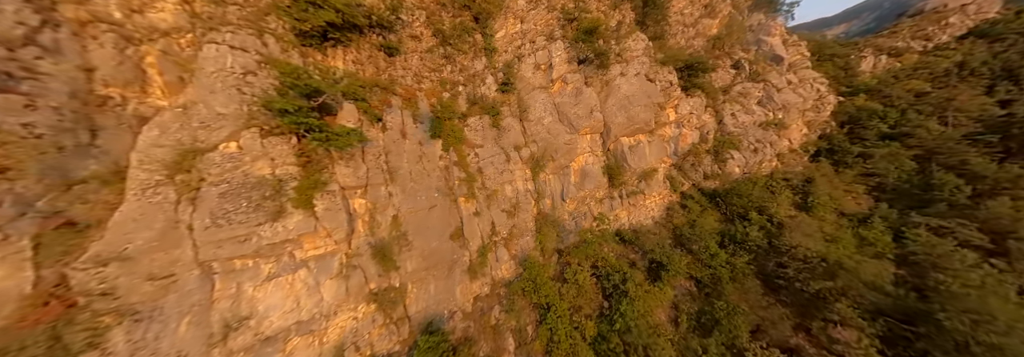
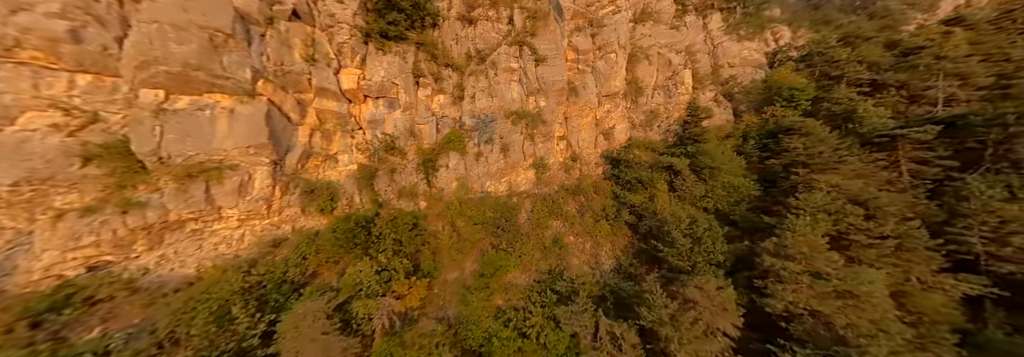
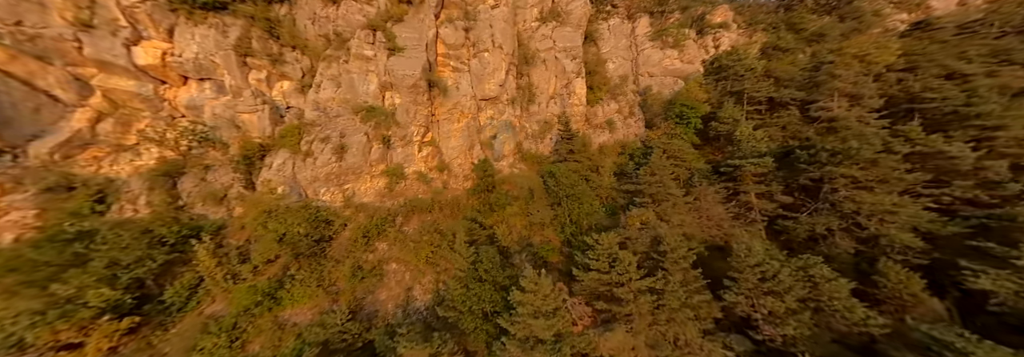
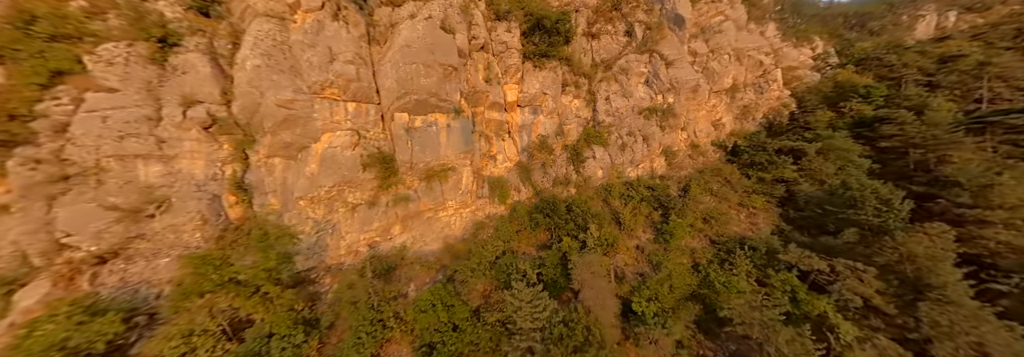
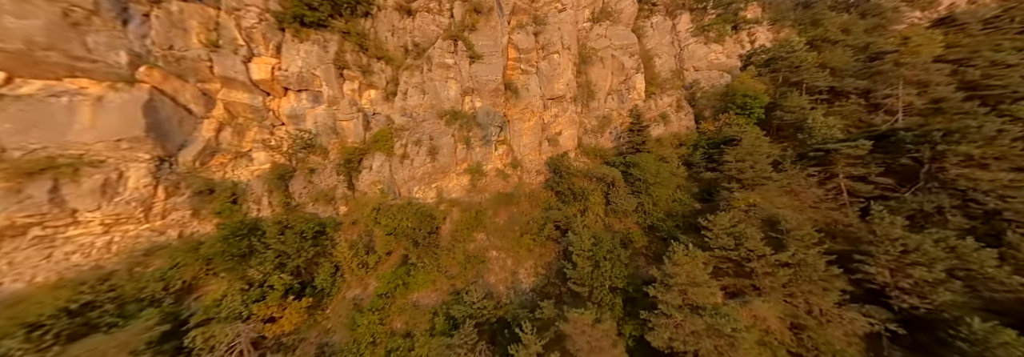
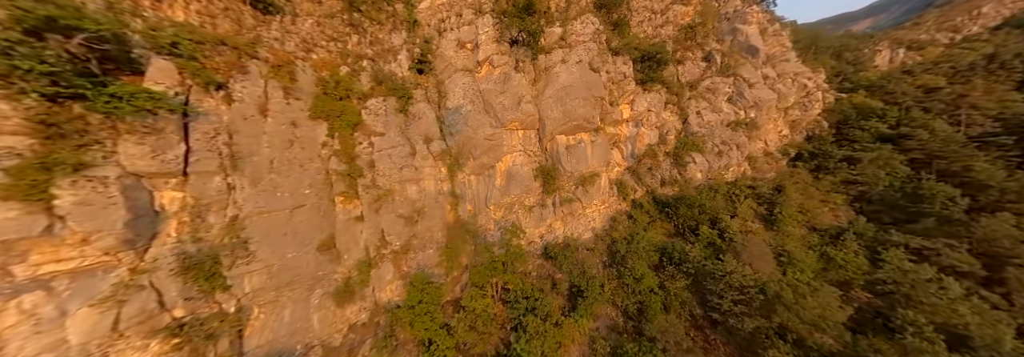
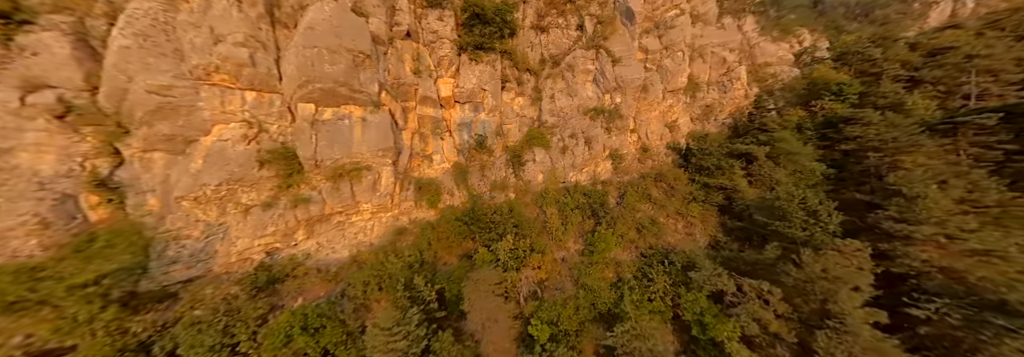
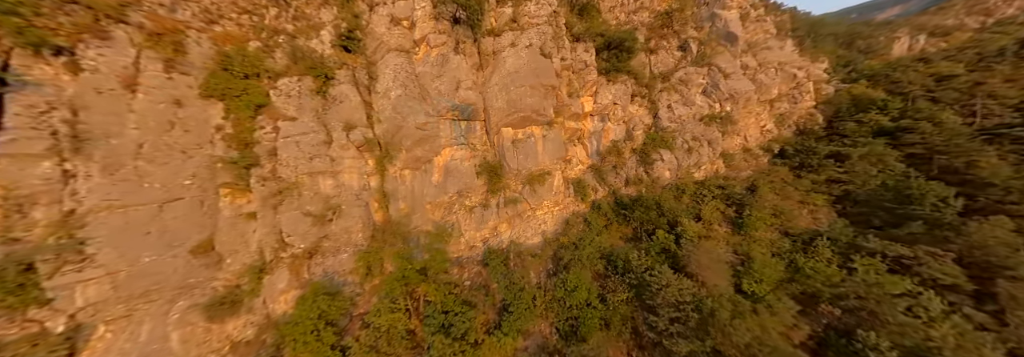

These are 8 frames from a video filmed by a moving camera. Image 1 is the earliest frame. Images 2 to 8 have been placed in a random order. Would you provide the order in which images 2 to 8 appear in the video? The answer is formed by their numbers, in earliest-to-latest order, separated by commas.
6, 8, 4, 7, 2, 5, 3
